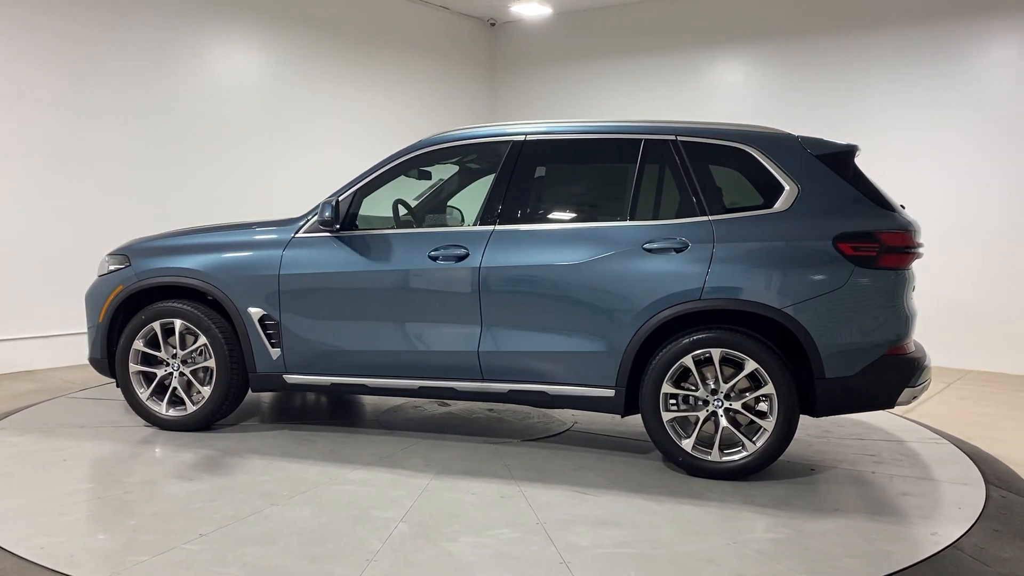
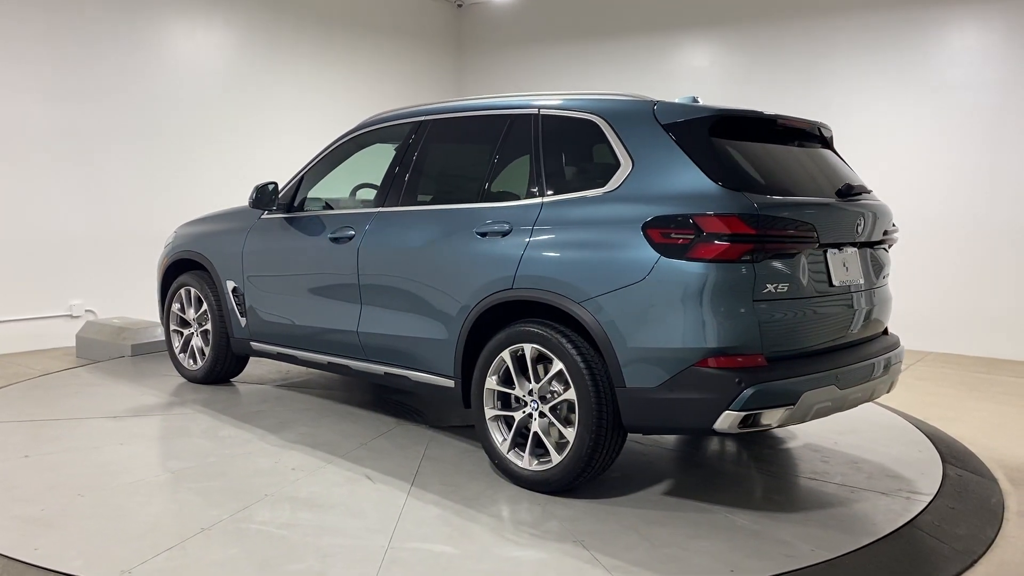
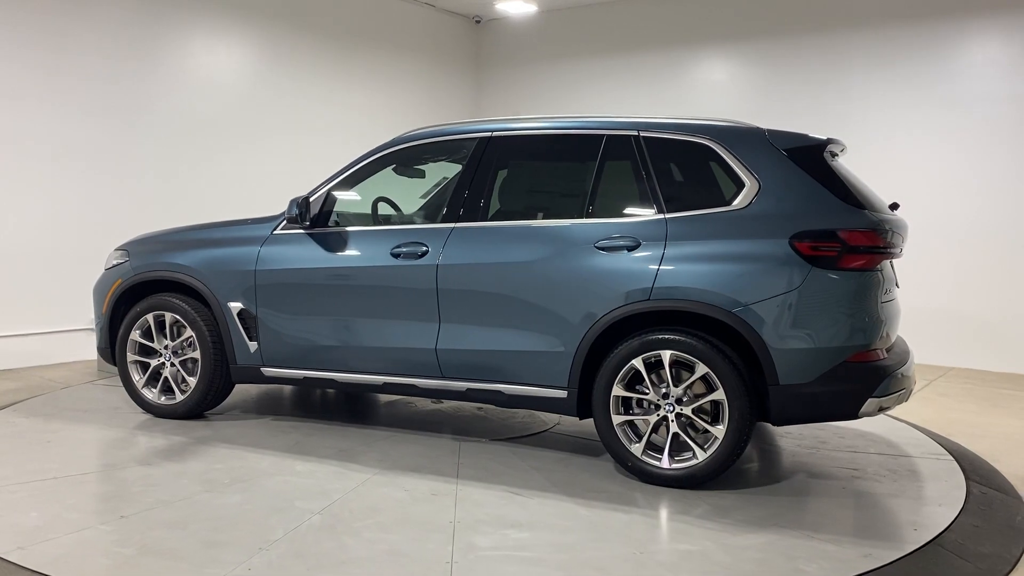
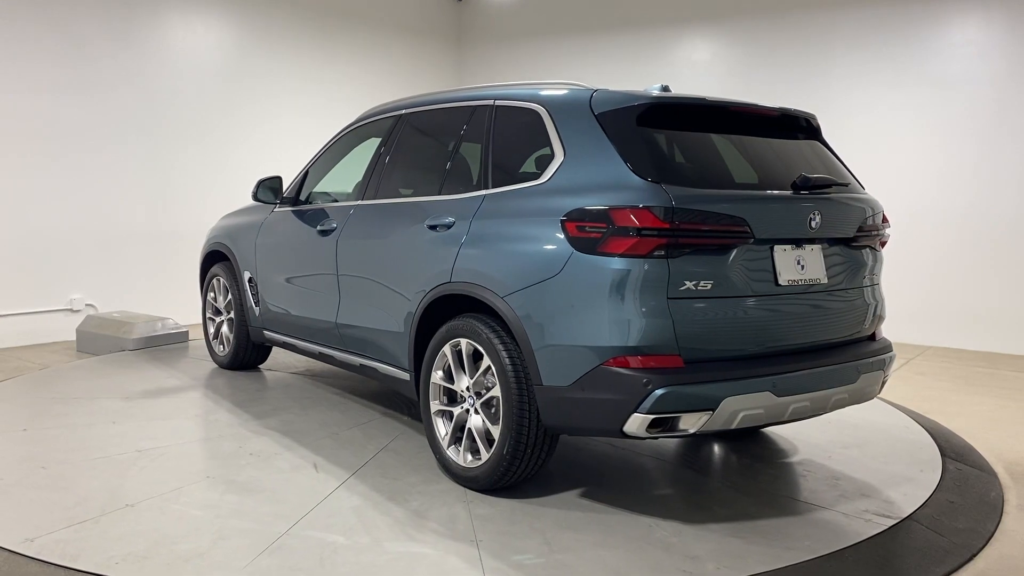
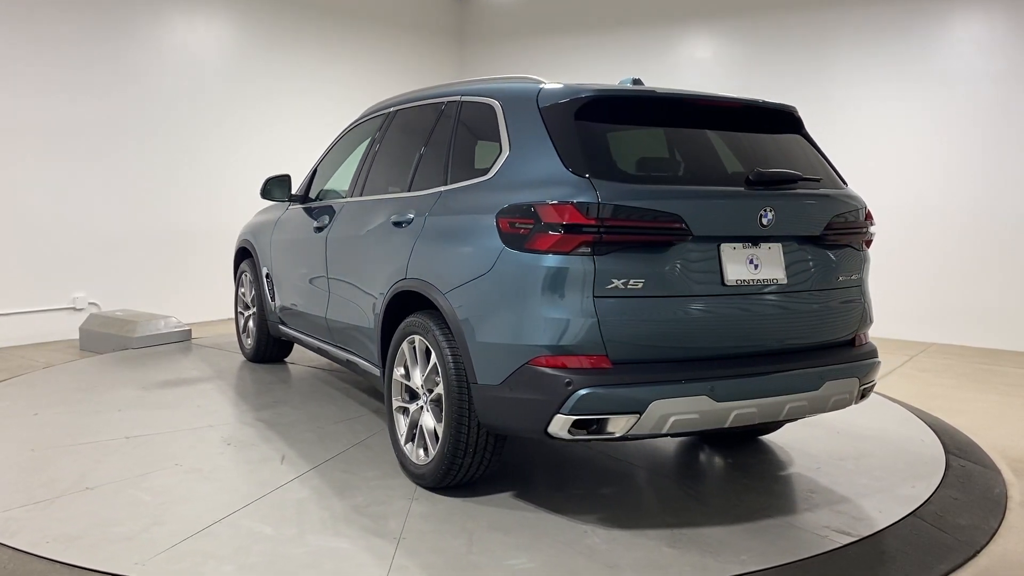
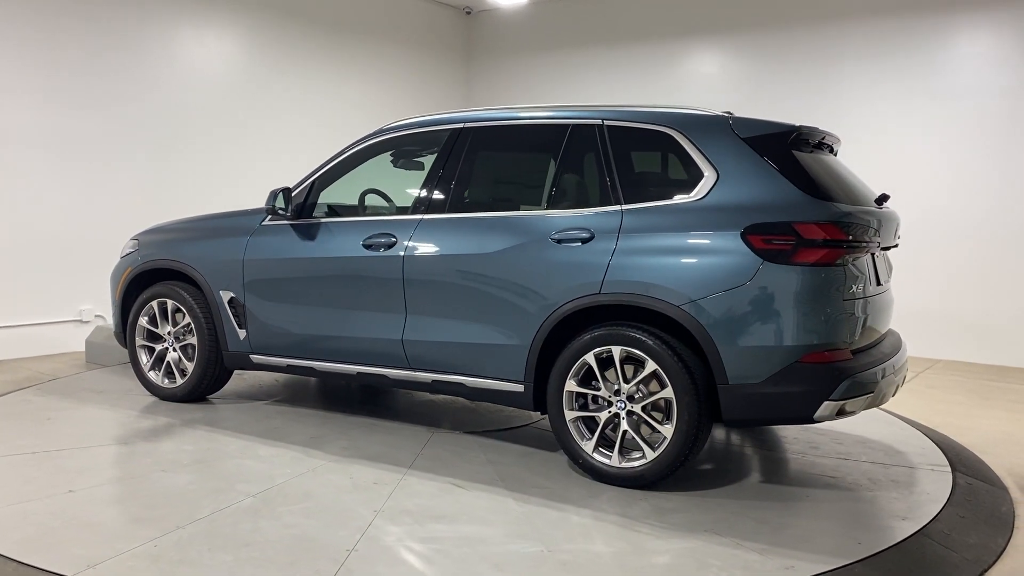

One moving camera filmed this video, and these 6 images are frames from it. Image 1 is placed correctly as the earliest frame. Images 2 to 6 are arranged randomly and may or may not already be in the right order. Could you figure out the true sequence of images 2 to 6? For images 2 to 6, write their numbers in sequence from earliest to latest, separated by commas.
3, 6, 2, 4, 5
